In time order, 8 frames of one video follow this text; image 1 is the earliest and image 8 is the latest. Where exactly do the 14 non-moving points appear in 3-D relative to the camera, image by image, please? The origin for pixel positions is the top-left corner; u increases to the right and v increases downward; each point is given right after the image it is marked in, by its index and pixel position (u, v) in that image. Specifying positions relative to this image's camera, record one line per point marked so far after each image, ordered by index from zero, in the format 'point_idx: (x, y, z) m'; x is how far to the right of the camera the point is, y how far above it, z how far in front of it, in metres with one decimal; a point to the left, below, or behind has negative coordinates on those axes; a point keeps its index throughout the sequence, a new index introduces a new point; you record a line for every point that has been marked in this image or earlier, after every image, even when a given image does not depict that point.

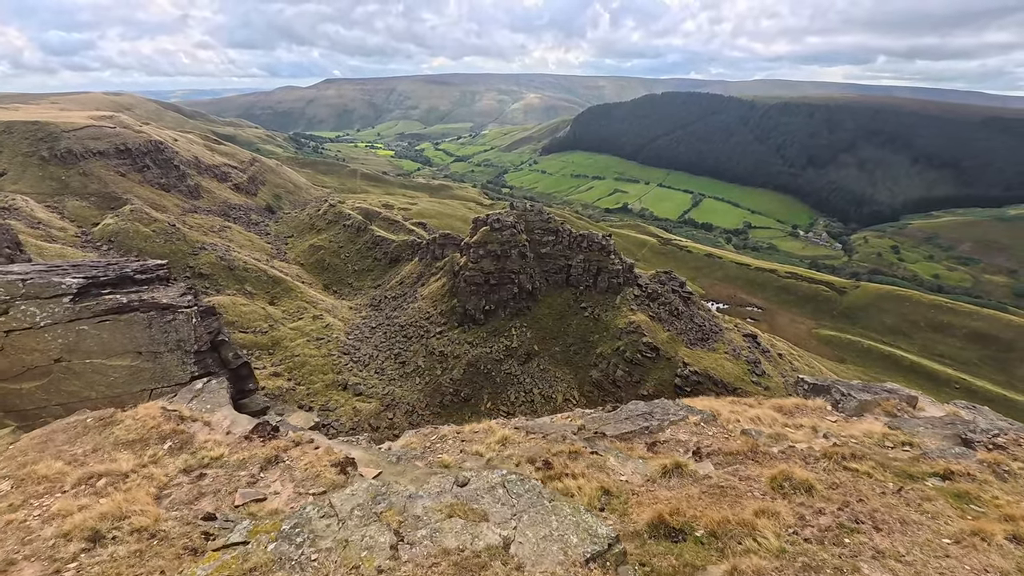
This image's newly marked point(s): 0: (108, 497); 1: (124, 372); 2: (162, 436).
0: (-9.7, -5.1, +11.5) m
1: (-16.4, -3.6, +20.1) m
2: (-11.1, -4.7, +15.3) m
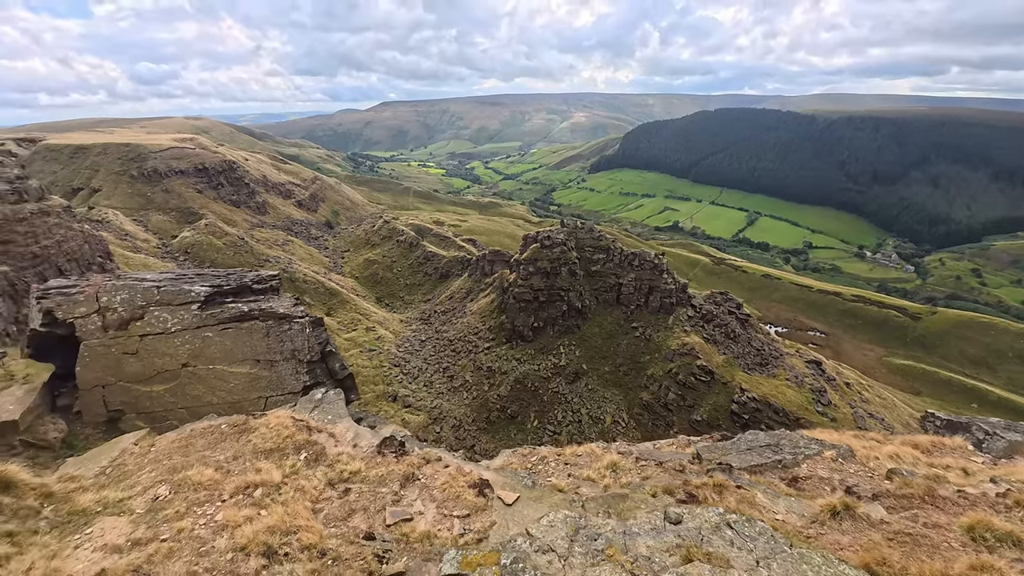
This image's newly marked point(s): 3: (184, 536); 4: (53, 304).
0: (-5.7, -5.2, +11.2) m
1: (-11.5, -4.0, +20.4) m
2: (-6.8, -5.0, +15.1) m
3: (-7.1, -5.3, +10.2) m
4: (-18.8, -0.7, +19.6) m
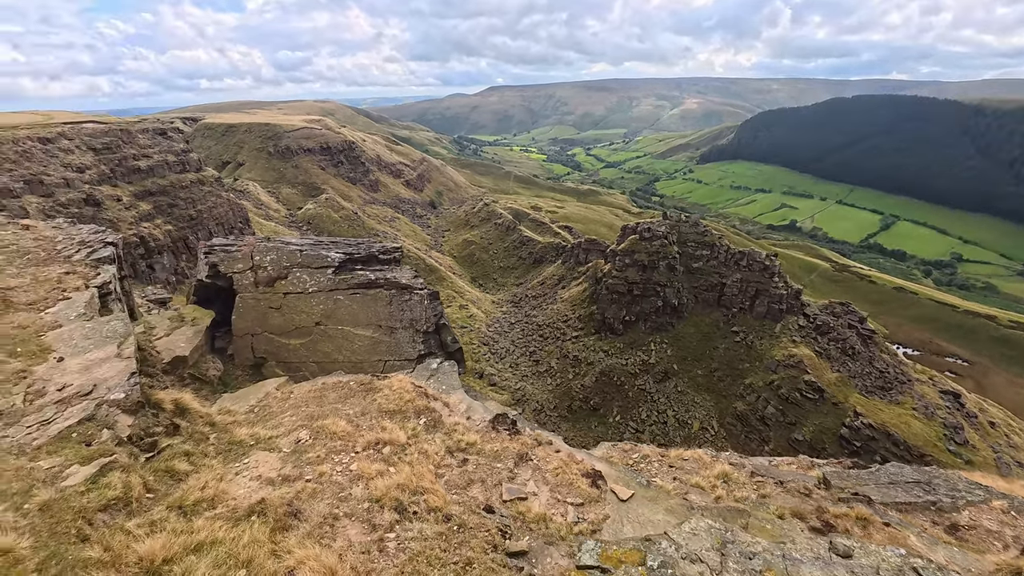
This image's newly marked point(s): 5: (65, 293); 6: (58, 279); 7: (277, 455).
0: (-2.8, -4.4, +11.8) m
1: (-6.7, -2.5, +21.9) m
2: (-3.1, -4.0, +15.7) m
3: (-4.3, -4.4, +11.1) m
4: (-13.7, +1.4, +22.3) m
5: (-17.2, -0.2, +18.3) m
6: (-18.5, +0.3, +19.4) m
7: (-6.0, -4.3, +12.3) m
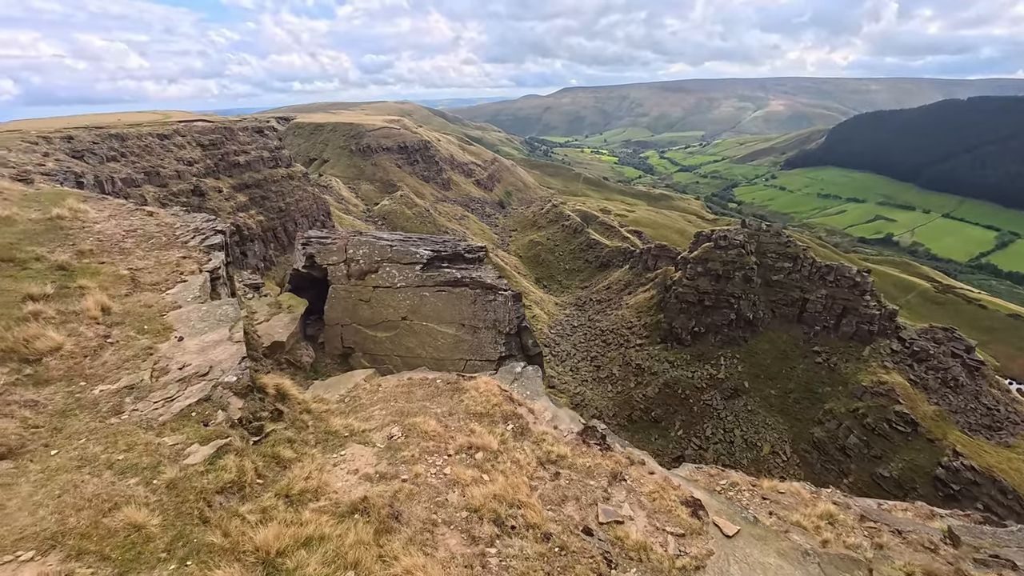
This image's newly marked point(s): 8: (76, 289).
0: (-0.5, -4.5, +11.3) m
1: (-2.9, -2.4, +21.9) m
2: (-0.2, -4.1, +15.3) m
3: (-2.1, -4.4, +10.9) m
4: (-9.6, +1.8, +23.2) m
5: (-13.6, +0.5, +19.7) m
6: (-14.8, +1.1, +20.9) m
7: (-3.6, -4.2, +12.3) m
8: (-14.5, -0.1, +15.9) m
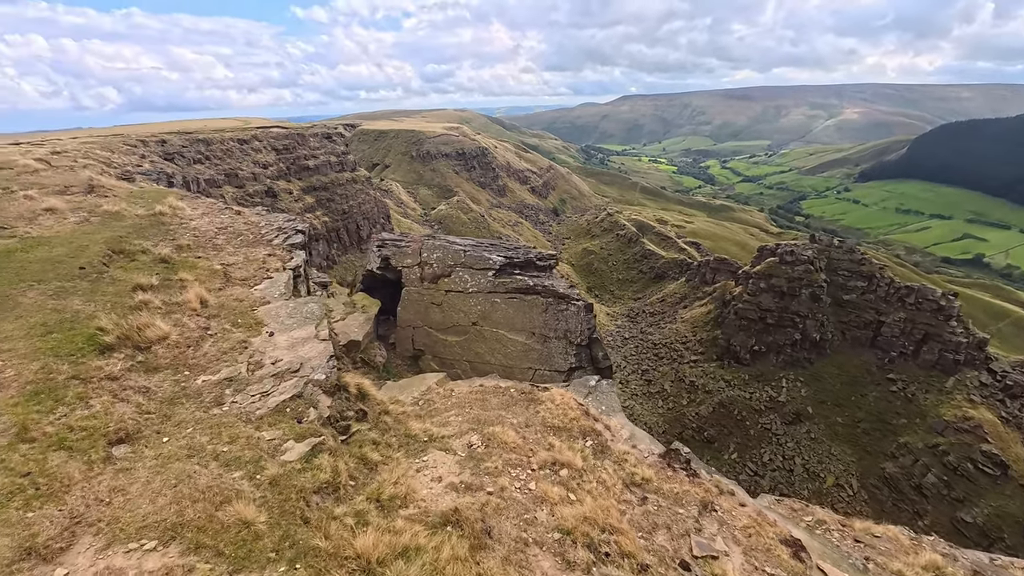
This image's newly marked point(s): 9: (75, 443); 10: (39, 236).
0: (+1.5, -4.7, +10.8) m
1: (+0.3, -2.7, +21.5) m
2: (+2.2, -4.4, +14.7) m
3: (-0.1, -4.5, +10.5) m
4: (-6.0, +1.8, +23.6) m
5: (-10.5, +0.6, +20.5) m
6: (-11.4, +1.3, +21.9) m
7: (-1.5, -4.3, +12.0) m
8: (-11.8, +0.2, +16.8) m
9: (-7.4, -2.6, +8.1) m
10: (-18.5, +2.0, +18.7) m
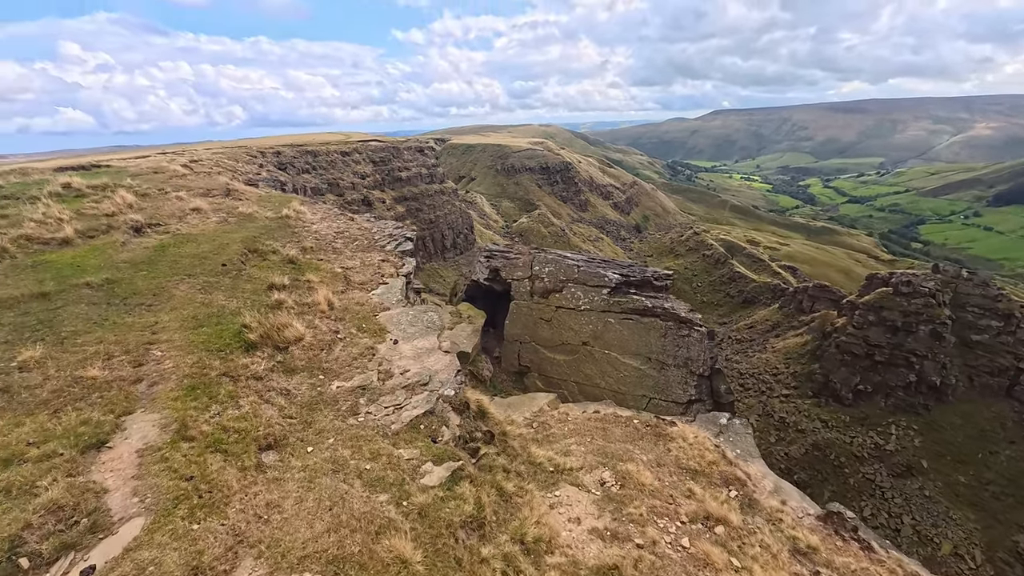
0: (+4.4, -5.2, +9.1) m
1: (+5.1, -3.5, +19.9) m
2: (+5.7, -5.1, +12.8) m
3: (+2.8, -5.0, +9.0) m
4: (-0.6, +1.2, +23.1) m
5: (-5.6, +0.4, +20.7) m
6: (-6.3, +1.1, +22.2) m
7: (+1.7, -4.7, +10.8) m
8: (-7.4, +0.2, +17.2) m
9: (-4.6, -2.6, +7.9) m
10: (-13.7, +2.3, +20.1) m
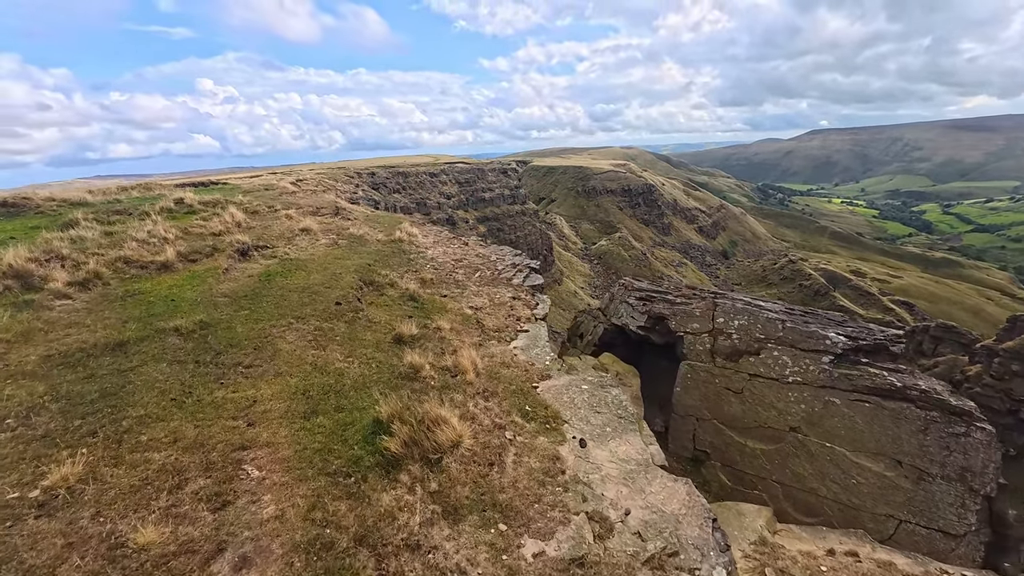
0: (+8.2, -6.7, +3.0) m
1: (+10.5, -5.6, +13.7) m
2: (+10.0, -6.8, +6.6) m
3: (+6.6, -6.4, +3.2) m
4: (+5.6, -0.7, +17.9) m
5: (+0.3, -1.2, +16.3) m
6: (-0.1, -0.6, +17.9) m
7: (+5.8, -6.1, +5.1) m
8: (-2.0, -1.2, +13.1) m
9: (-0.8, -3.7, +3.3) m
10: (-7.7, +1.0, +17.0) m
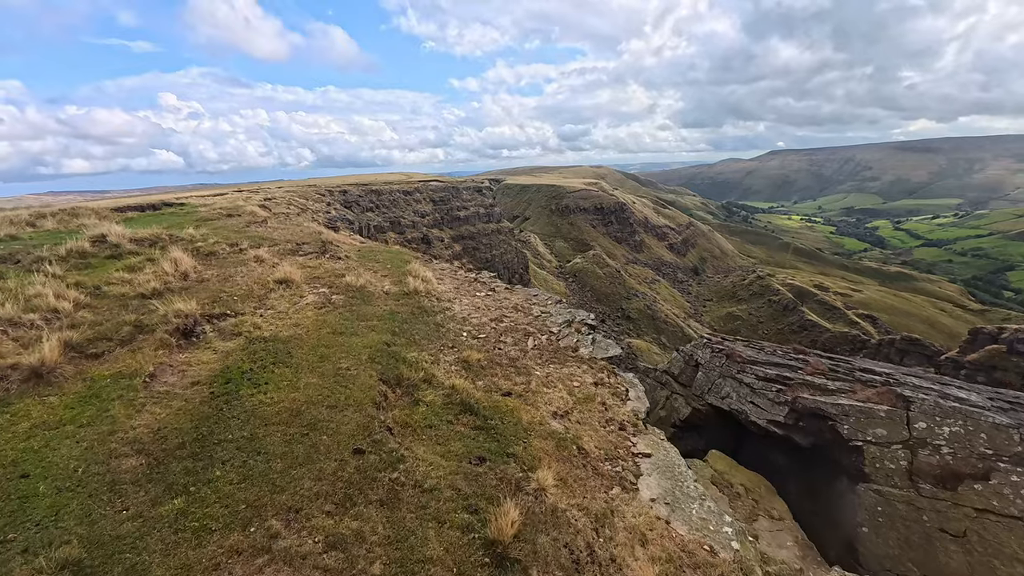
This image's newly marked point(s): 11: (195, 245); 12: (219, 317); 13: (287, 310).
0: (+11.4, -8.2, -2.4) m
1: (+13.1, -7.5, +8.4) m
2: (+13.0, -8.5, +1.2) m
3: (+9.8, -8.0, -2.3) m
4: (+7.9, -2.8, +12.5) m
5: (+2.7, -3.3, +10.5) m
6: (+2.2, -2.8, +12.1) m
7: (+8.9, -7.8, -0.4) m
8: (+0.5, -3.2, +7.2) m
9: (+2.3, -5.3, -2.5) m
10: (-5.4, -1.2, +10.9) m
11: (-11.3, +1.5, +17.1) m
12: (-7.1, -0.7, +11.6) m
13: (-6.0, -0.7, +12.7) m
